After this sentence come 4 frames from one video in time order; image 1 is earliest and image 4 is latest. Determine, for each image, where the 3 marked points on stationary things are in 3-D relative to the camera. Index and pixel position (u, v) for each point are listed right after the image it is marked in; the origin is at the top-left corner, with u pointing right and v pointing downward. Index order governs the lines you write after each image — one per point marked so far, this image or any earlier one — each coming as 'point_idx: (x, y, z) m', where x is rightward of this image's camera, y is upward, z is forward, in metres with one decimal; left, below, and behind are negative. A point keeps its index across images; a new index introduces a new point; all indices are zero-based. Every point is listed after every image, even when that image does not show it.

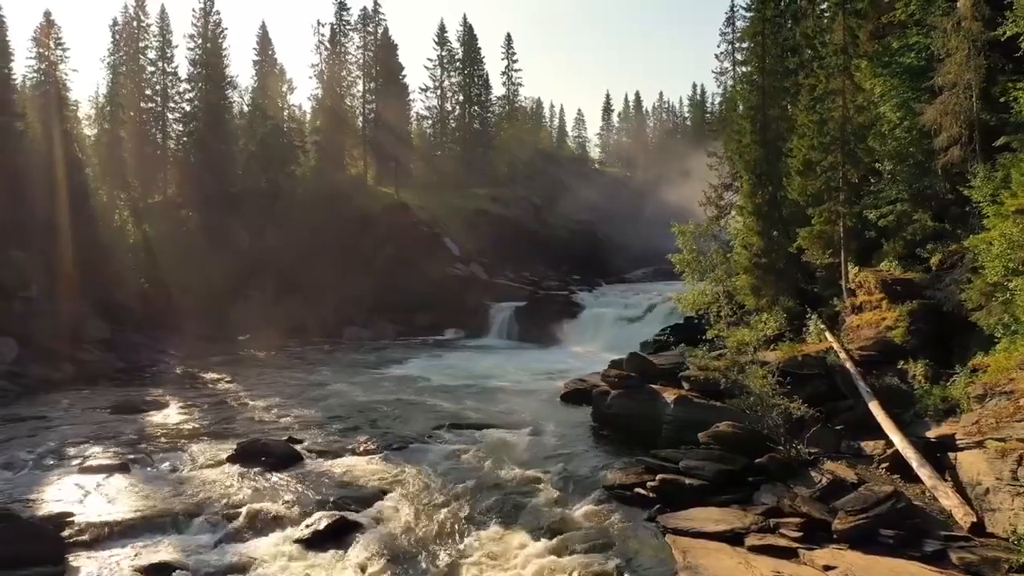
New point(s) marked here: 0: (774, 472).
0: (+6.2, -4.4, +16.1) m
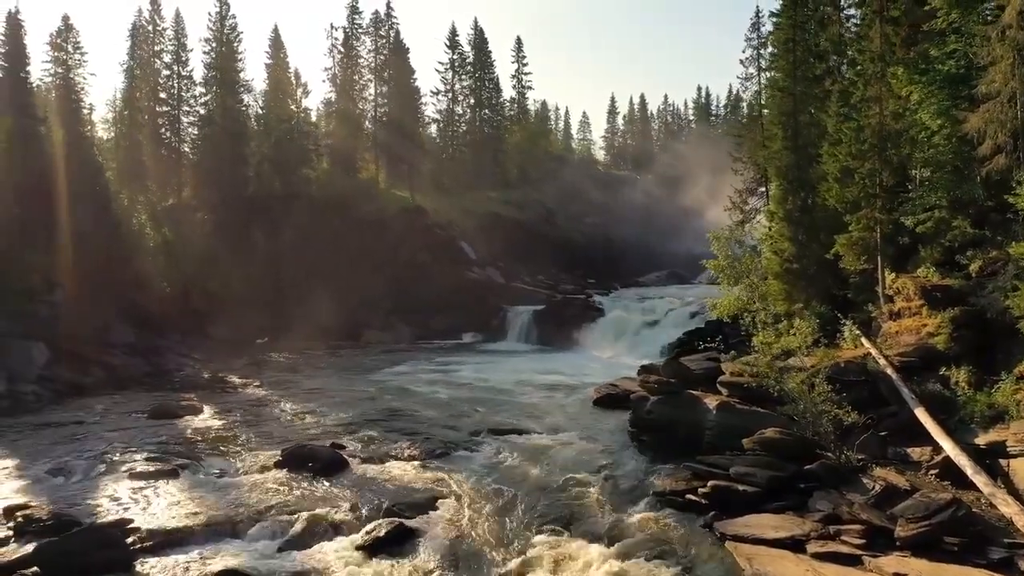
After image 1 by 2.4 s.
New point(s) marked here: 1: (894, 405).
0: (+7.5, -4.6, +16.2) m
1: (+10.8, -3.3, +19.1) m
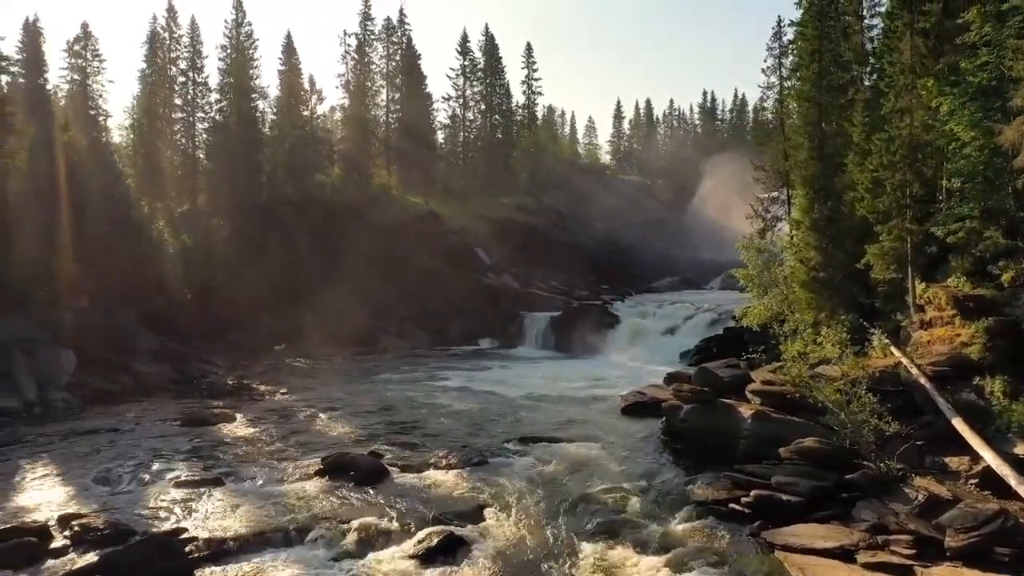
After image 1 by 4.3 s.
0: (+8.6, -4.8, +16.4) m
1: (+11.9, -3.6, +19.2) m
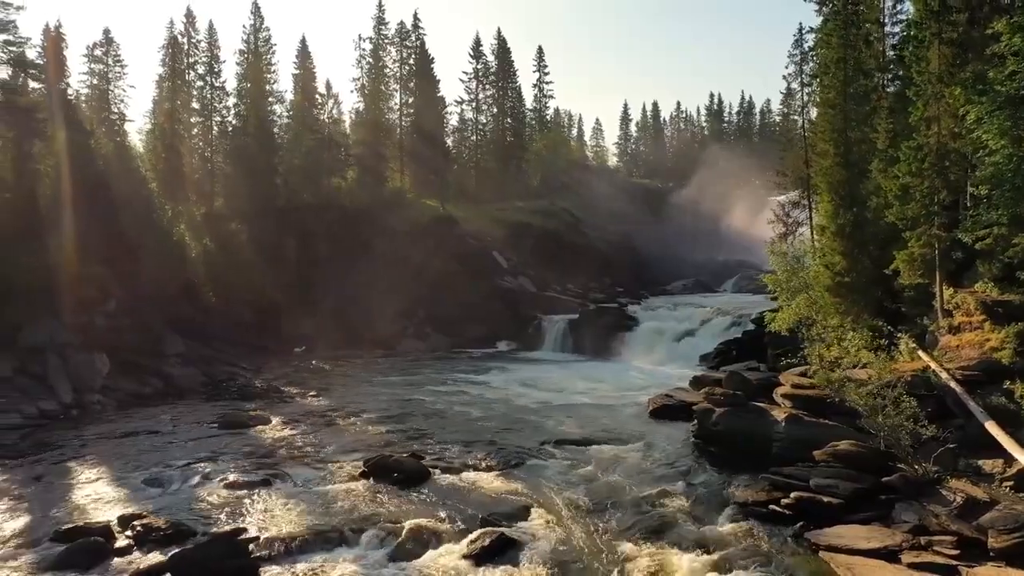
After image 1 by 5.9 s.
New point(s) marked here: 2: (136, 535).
0: (+9.7, -5.0, +16.7) m
1: (+13.0, -3.8, +19.6) m
2: (-8.4, -5.5, +15.1) m
